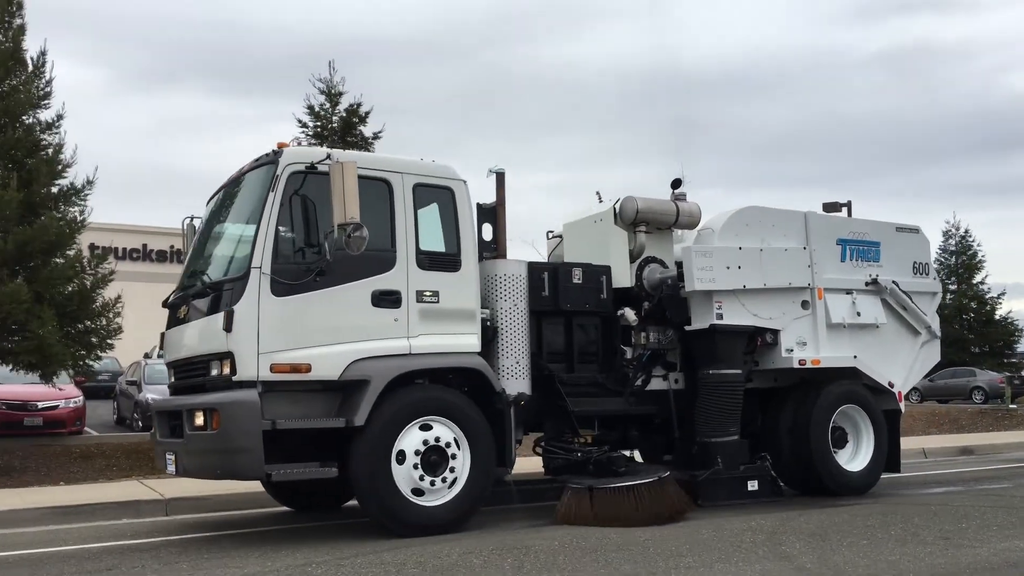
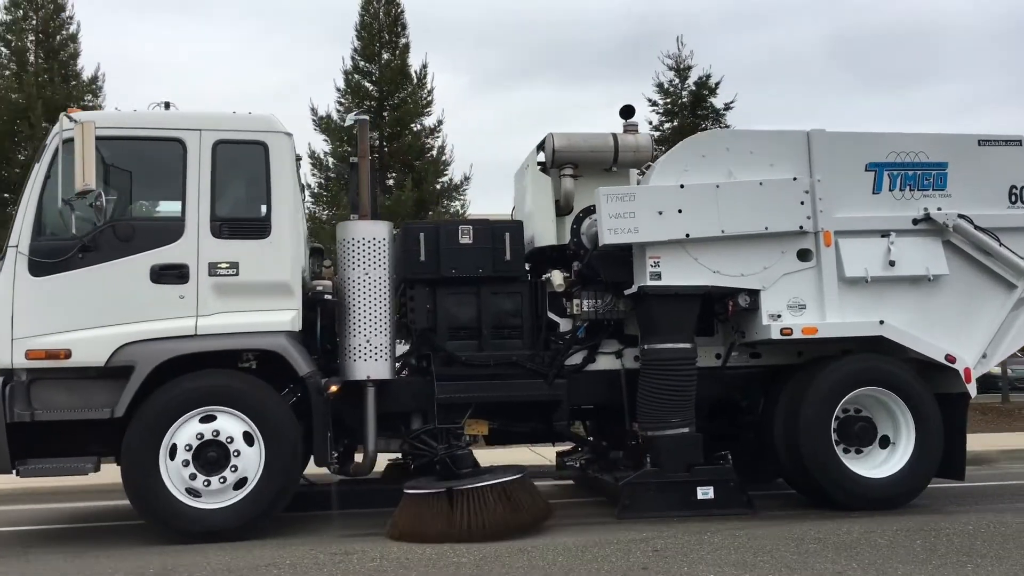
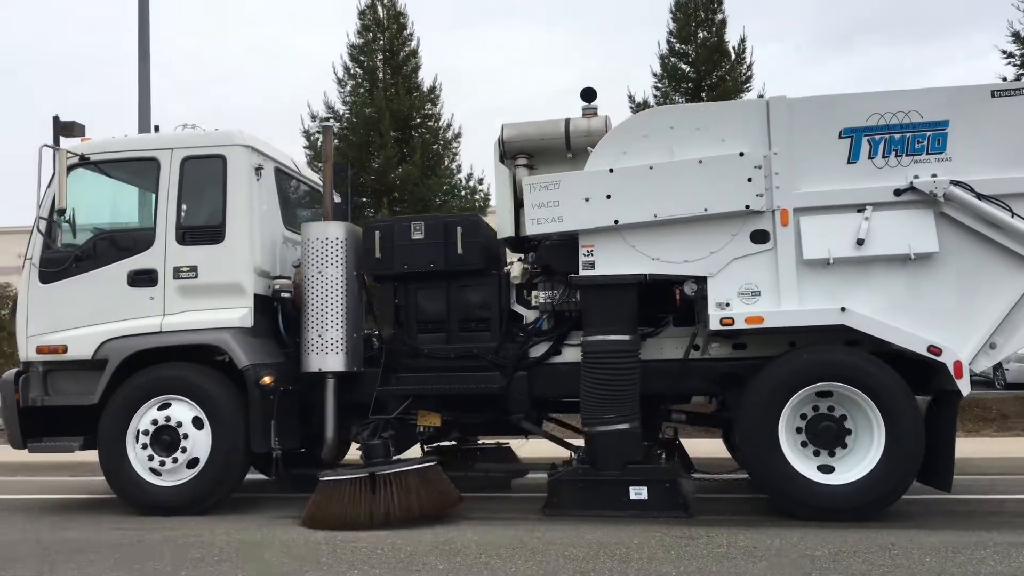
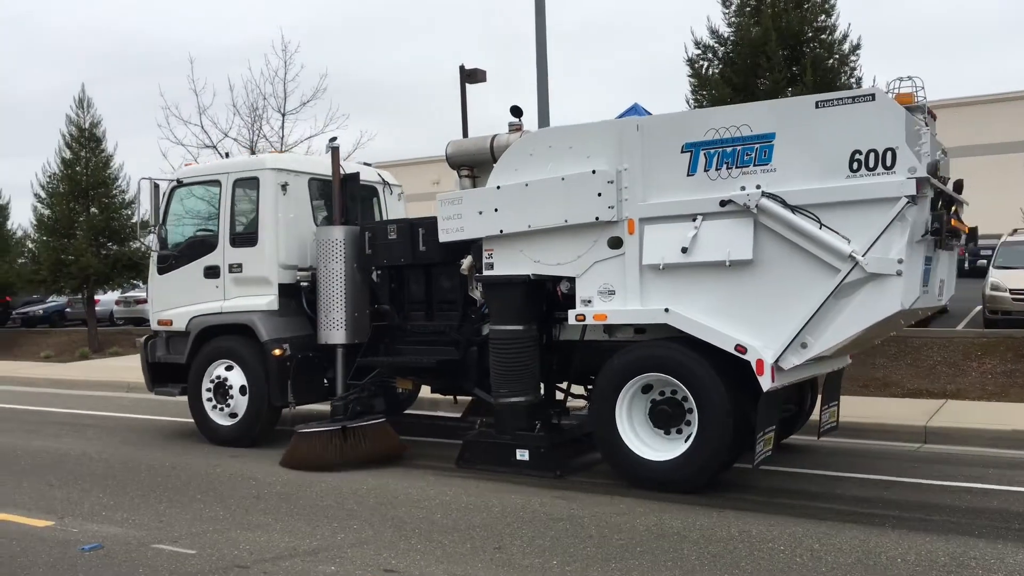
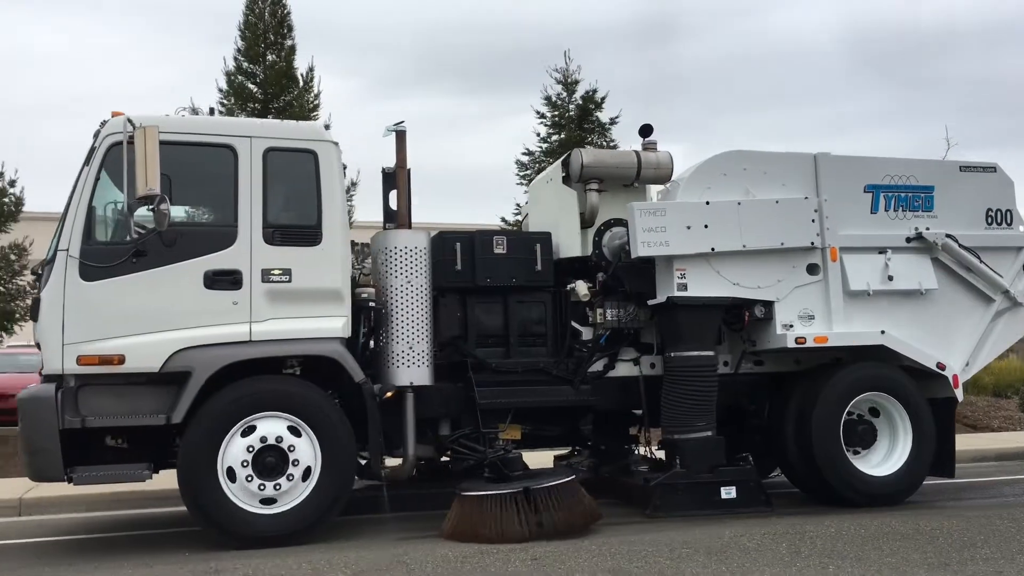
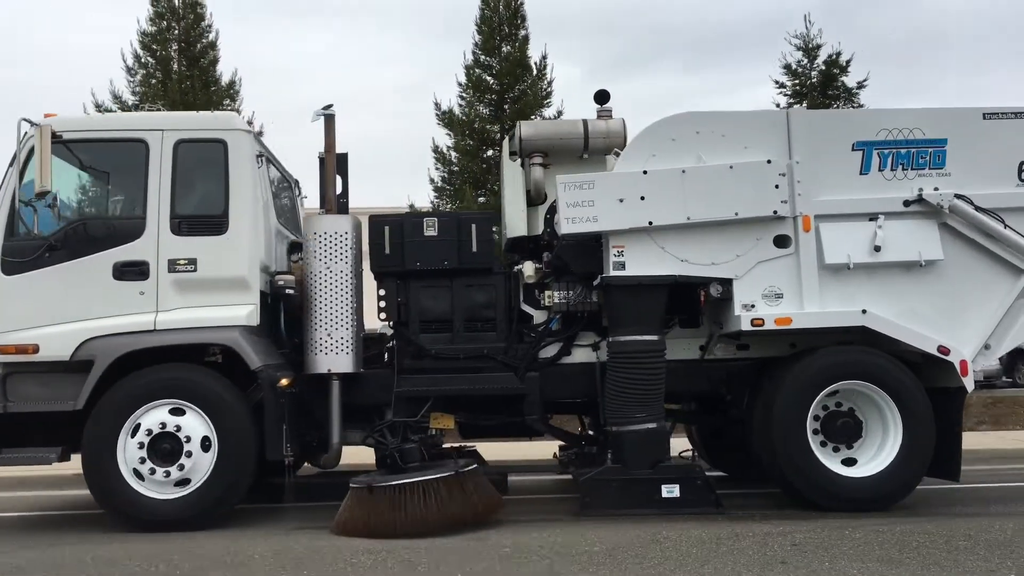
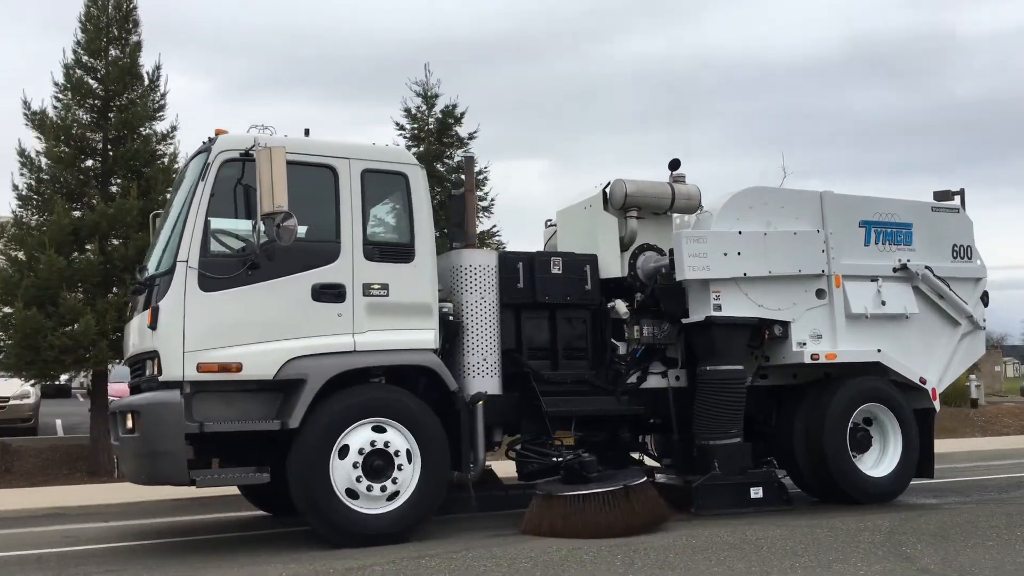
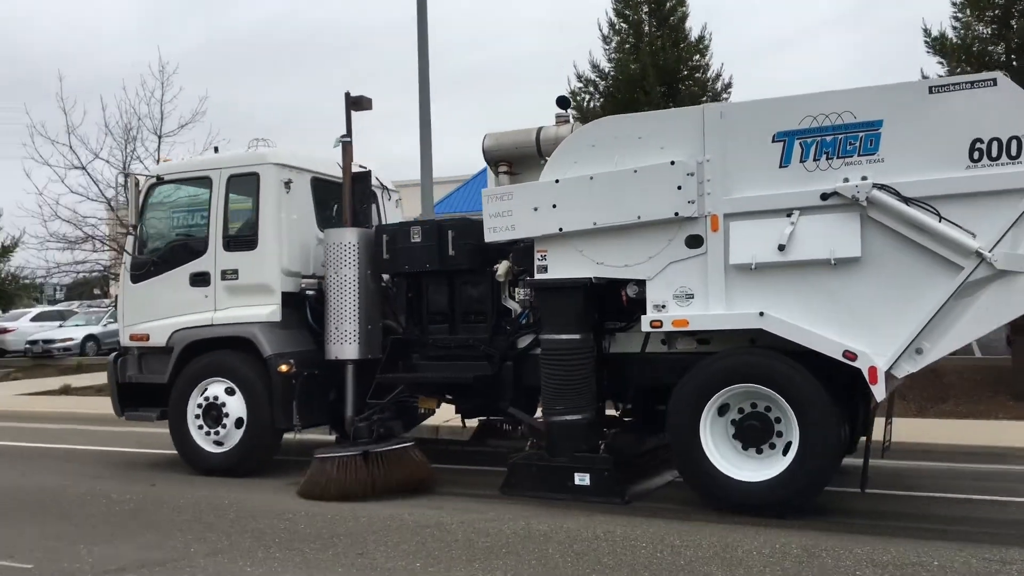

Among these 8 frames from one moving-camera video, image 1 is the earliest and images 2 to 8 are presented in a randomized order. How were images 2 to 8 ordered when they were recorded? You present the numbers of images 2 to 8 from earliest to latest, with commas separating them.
7, 5, 2, 6, 3, 8, 4
